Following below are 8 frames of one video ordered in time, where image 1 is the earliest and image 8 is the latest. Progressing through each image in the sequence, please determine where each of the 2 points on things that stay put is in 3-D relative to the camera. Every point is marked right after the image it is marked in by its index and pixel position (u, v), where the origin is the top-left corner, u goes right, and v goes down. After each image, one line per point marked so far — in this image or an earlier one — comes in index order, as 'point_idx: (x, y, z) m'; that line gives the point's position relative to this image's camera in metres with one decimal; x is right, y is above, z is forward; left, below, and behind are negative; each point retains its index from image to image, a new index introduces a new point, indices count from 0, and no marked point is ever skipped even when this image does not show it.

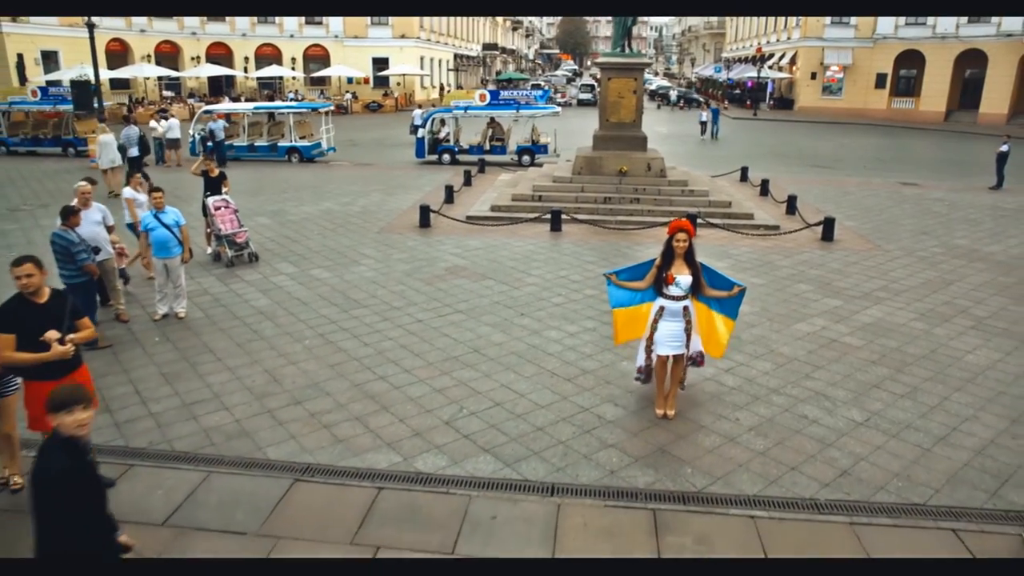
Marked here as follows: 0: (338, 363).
0: (-1.1, -0.5, +6.6) m
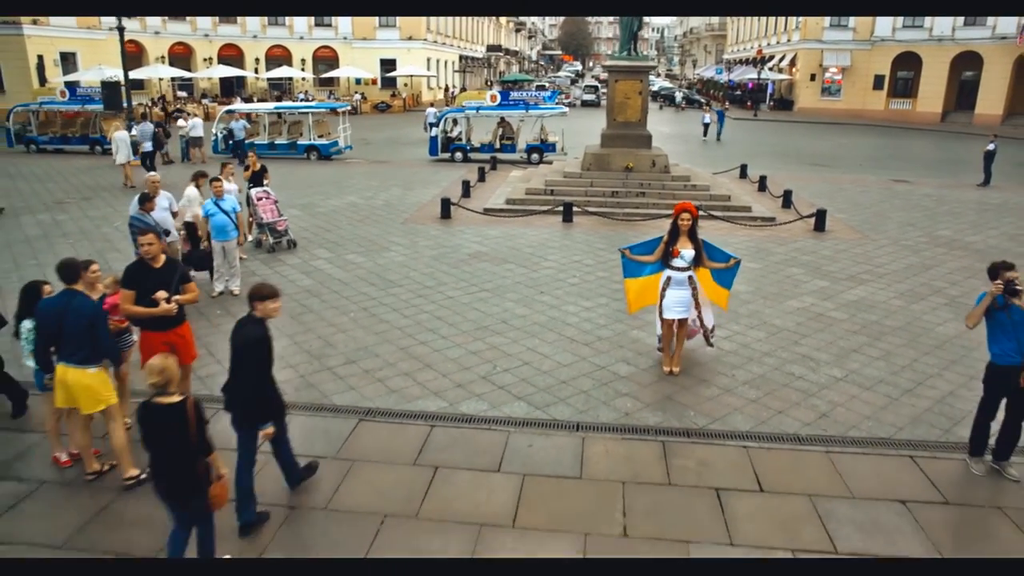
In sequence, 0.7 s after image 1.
0: (-0.9, -0.3, +7.5) m
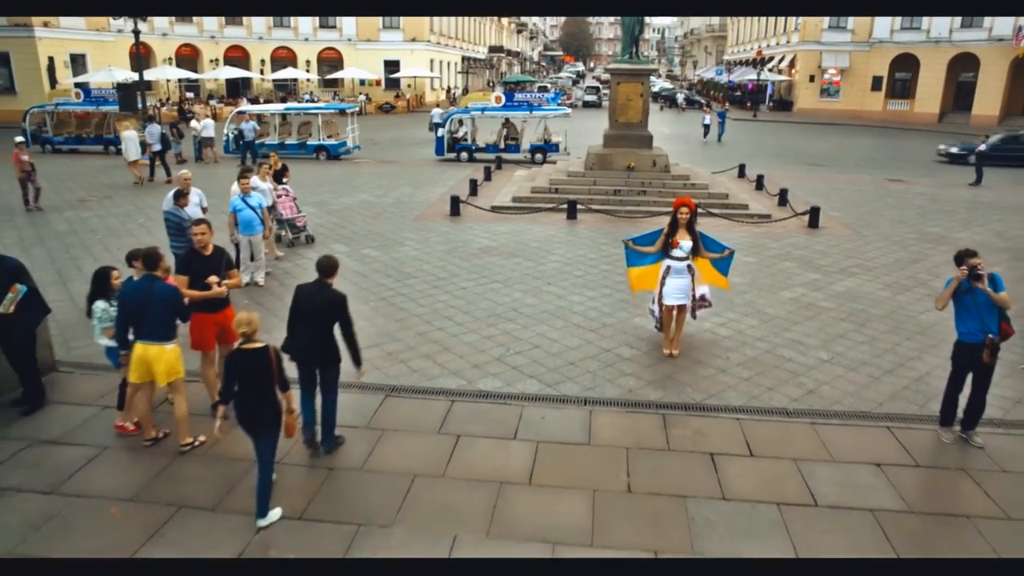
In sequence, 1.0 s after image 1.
0: (-0.8, -0.2, +8.1) m
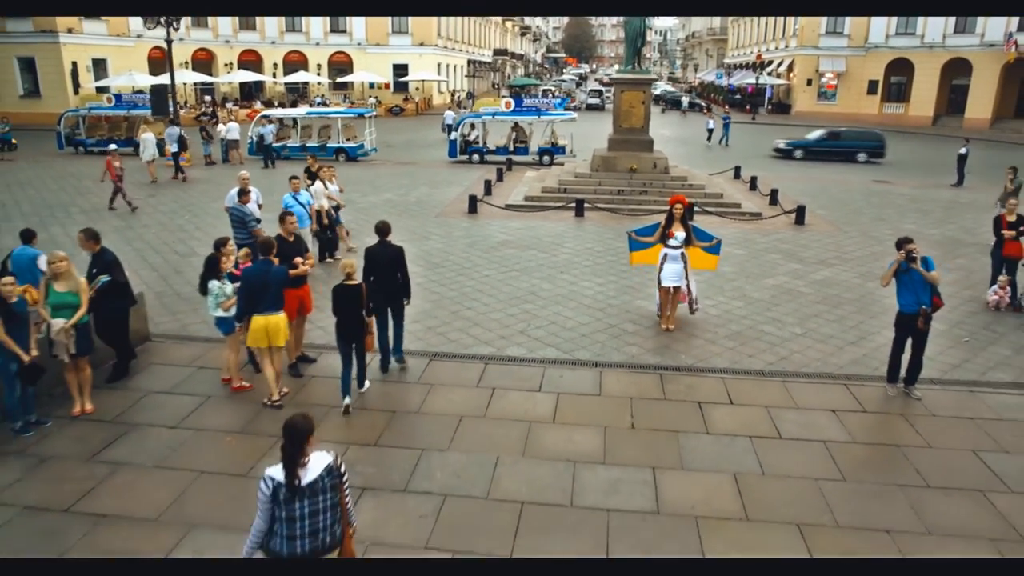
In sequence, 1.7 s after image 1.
0: (-0.7, -0.1, +9.4) m
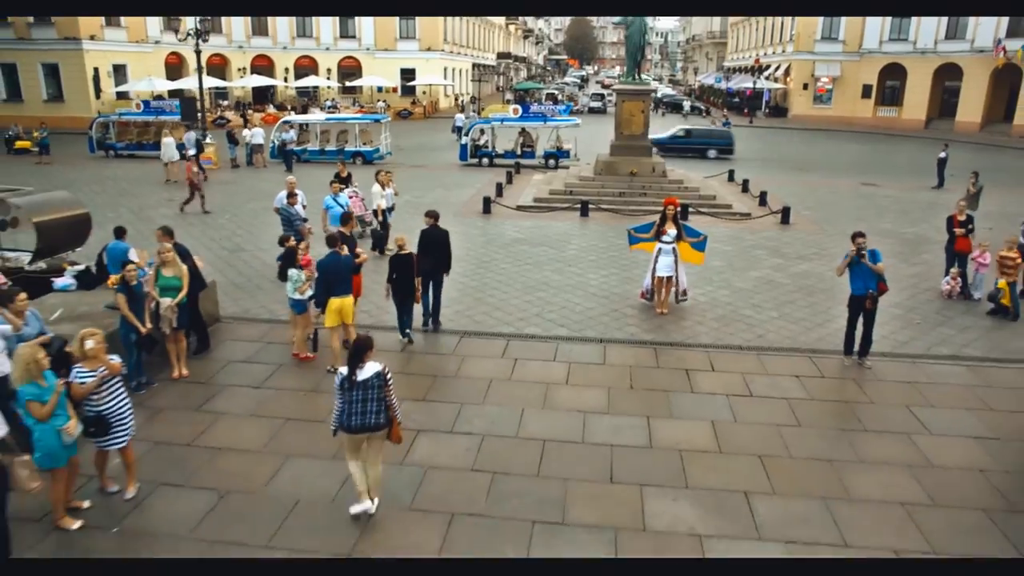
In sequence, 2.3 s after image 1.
0: (-0.5, 0.0, +10.7) m
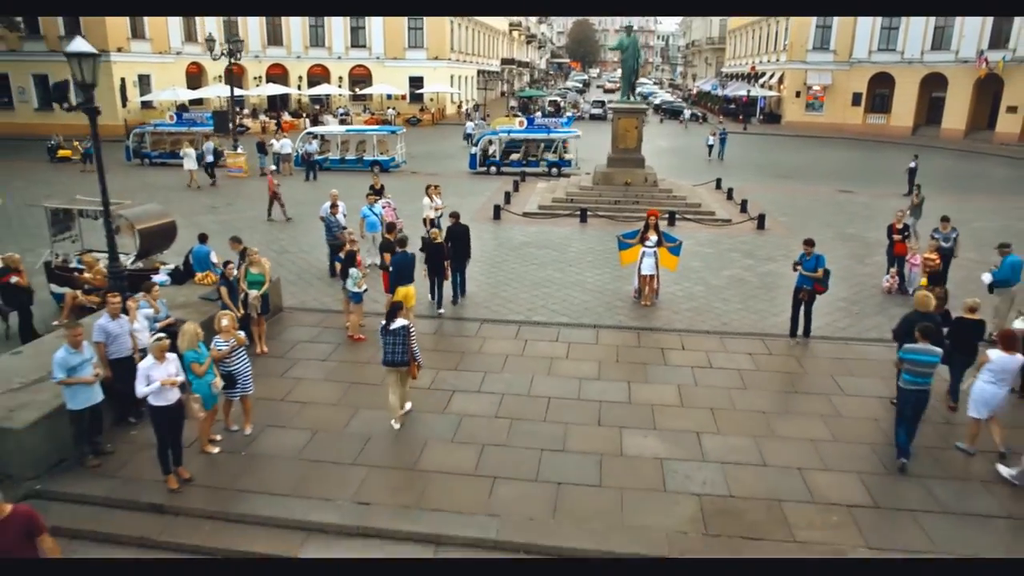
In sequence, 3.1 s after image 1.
0: (-0.4, 0.0, +12.8) m
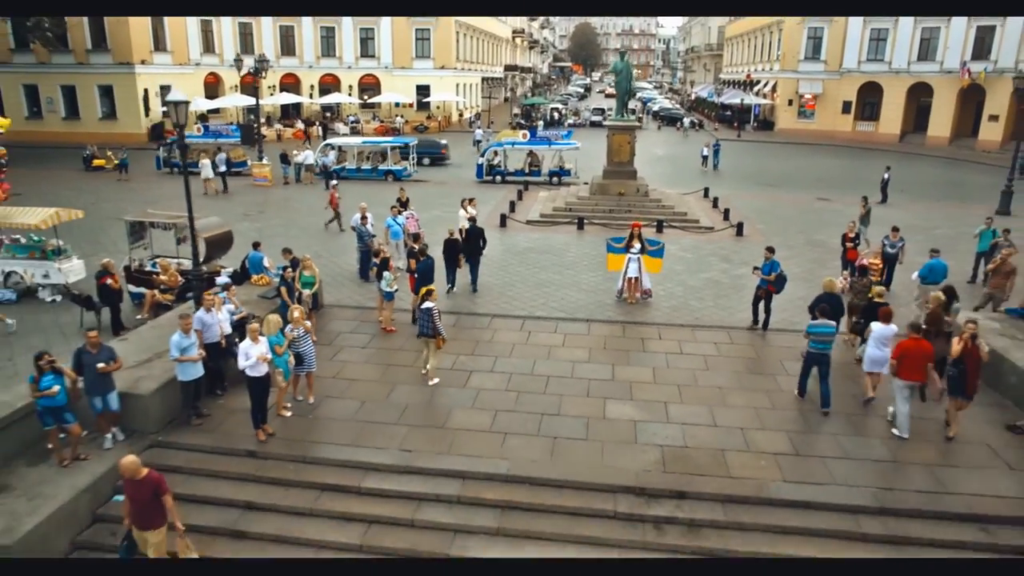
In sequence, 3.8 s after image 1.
0: (-0.3, 0.0, +14.8) m
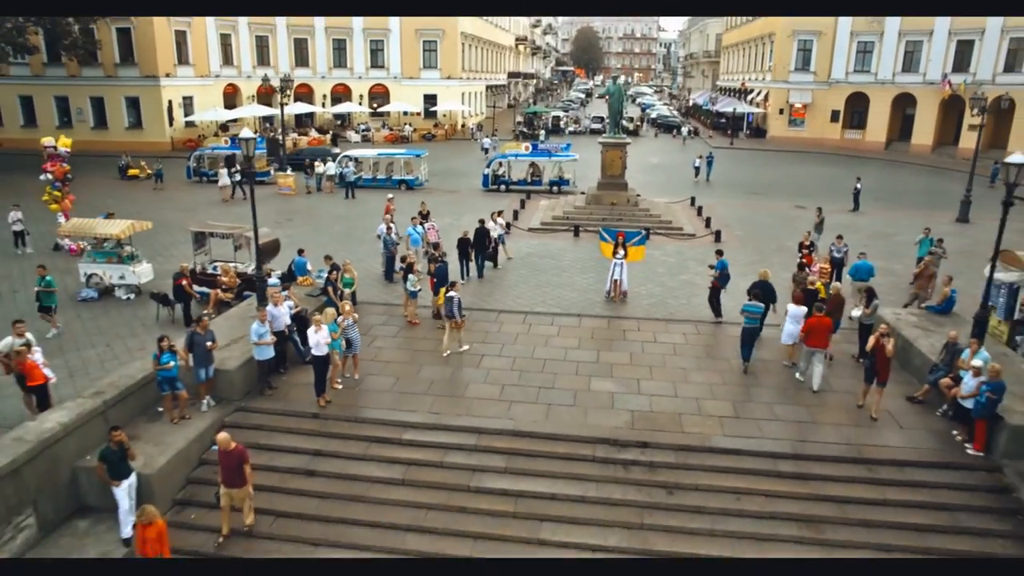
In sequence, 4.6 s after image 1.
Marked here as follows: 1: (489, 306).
0: (-0.3, 0.0, +17.3) m
1: (-0.3, -0.3, +15.7) m
